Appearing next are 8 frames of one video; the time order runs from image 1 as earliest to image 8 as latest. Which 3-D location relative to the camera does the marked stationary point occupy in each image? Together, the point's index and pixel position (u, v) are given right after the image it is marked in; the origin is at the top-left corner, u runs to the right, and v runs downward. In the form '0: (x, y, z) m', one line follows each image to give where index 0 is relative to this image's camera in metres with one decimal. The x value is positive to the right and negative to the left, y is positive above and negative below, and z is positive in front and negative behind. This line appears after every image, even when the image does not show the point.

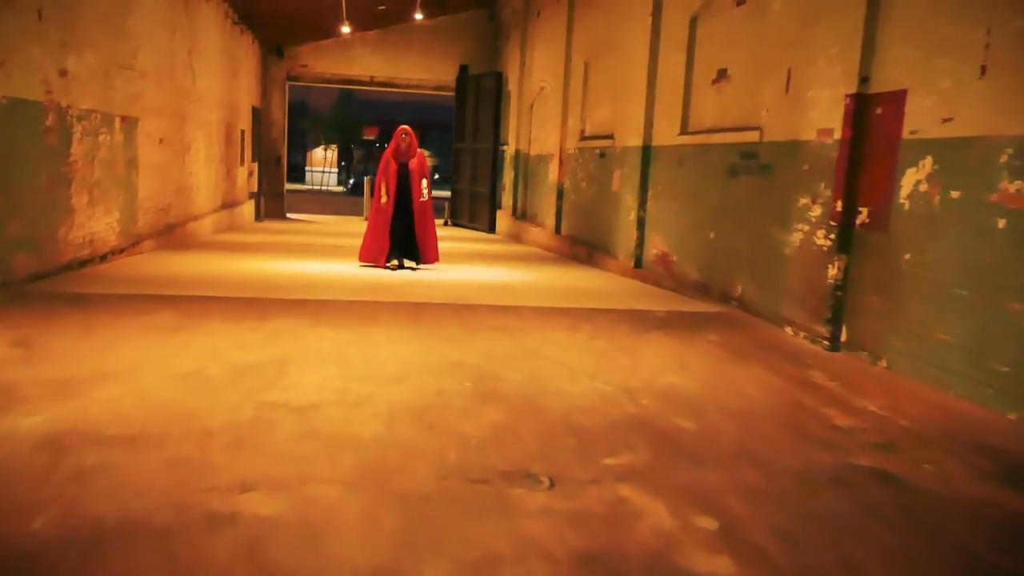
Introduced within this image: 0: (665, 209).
0: (+1.6, +0.8, +8.3) m
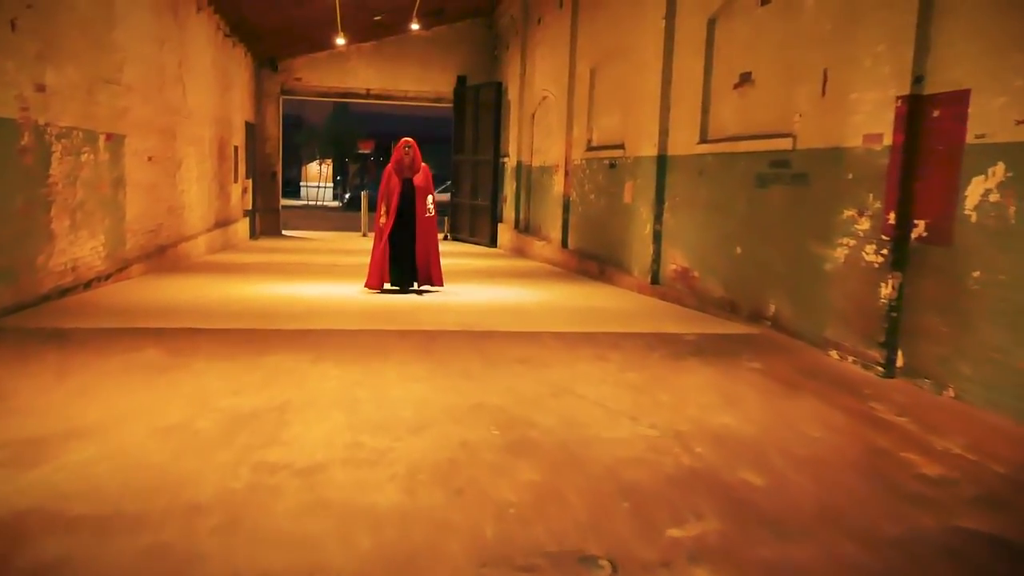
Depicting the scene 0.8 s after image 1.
0: (+1.7, +0.6, +7.8) m
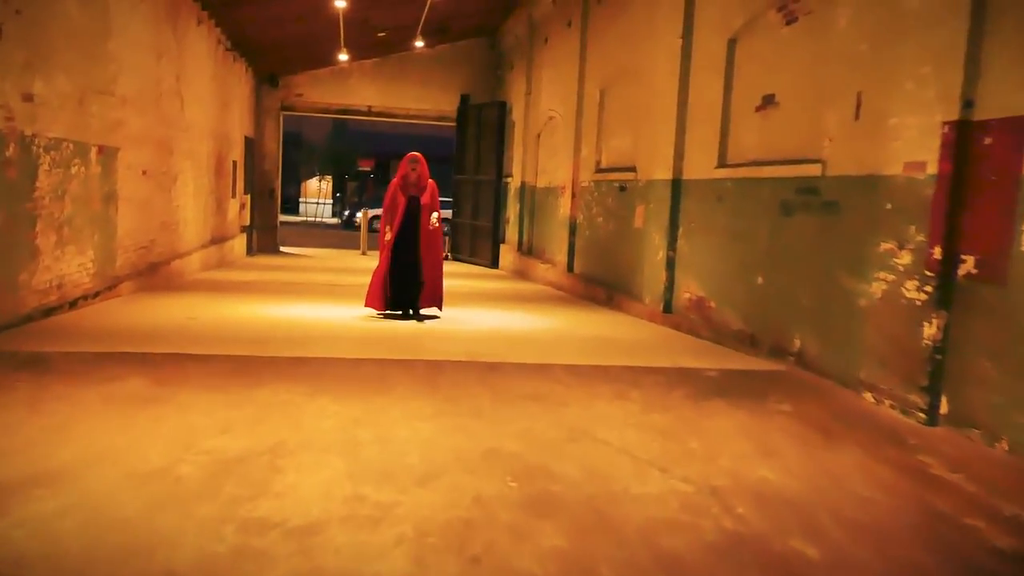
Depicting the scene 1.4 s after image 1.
0: (+1.8, +0.4, +7.5) m
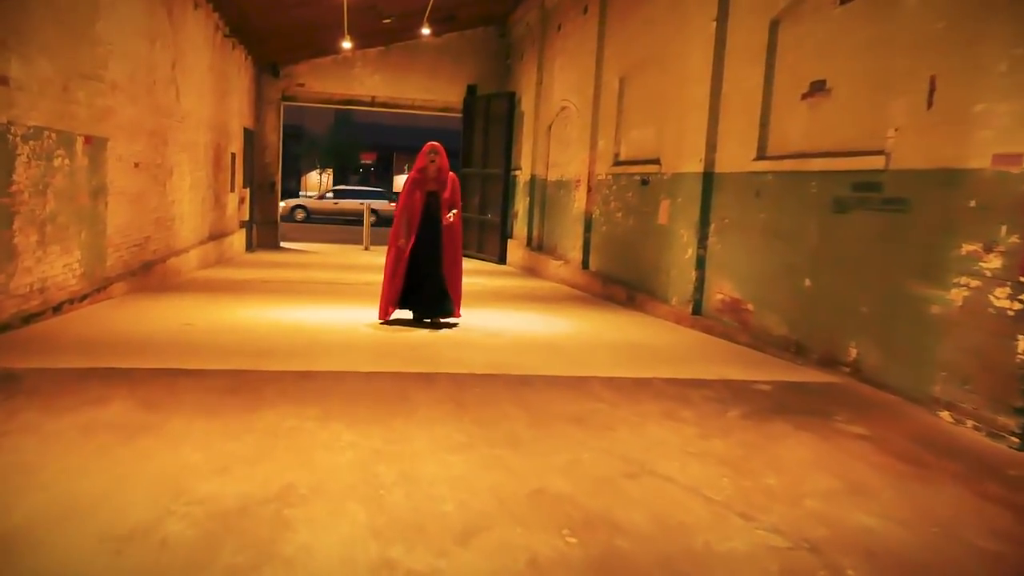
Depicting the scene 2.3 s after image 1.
0: (+1.9, +0.3, +7.0) m
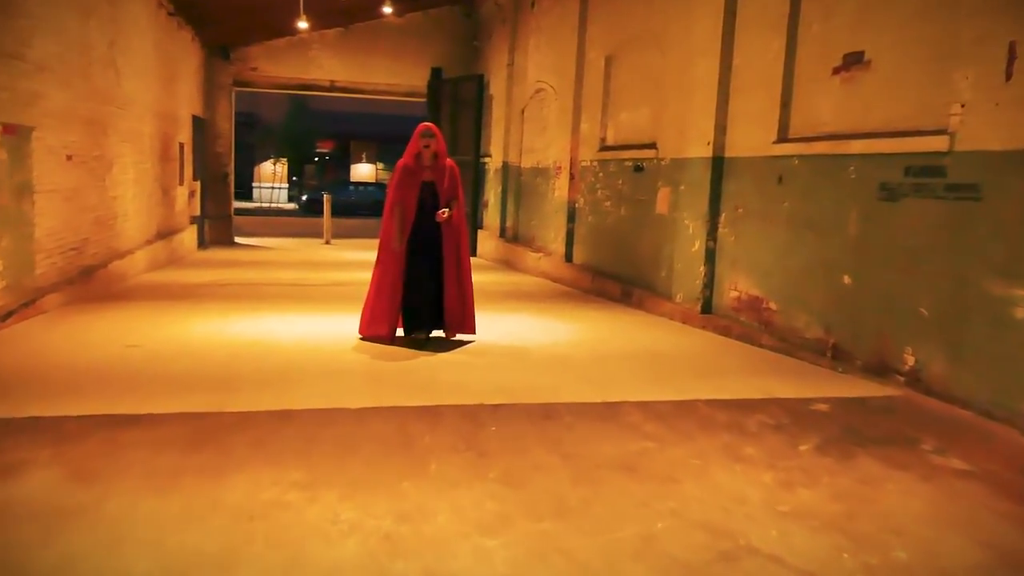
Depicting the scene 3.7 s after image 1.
0: (+1.9, +0.4, +6.3) m
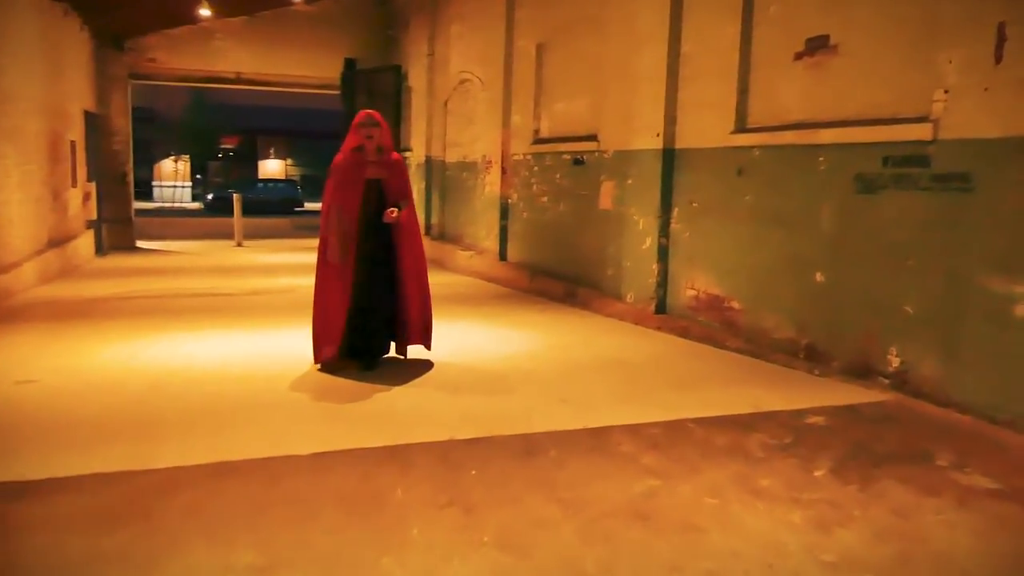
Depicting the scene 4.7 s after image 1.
0: (+1.5, +0.4, +6.0) m
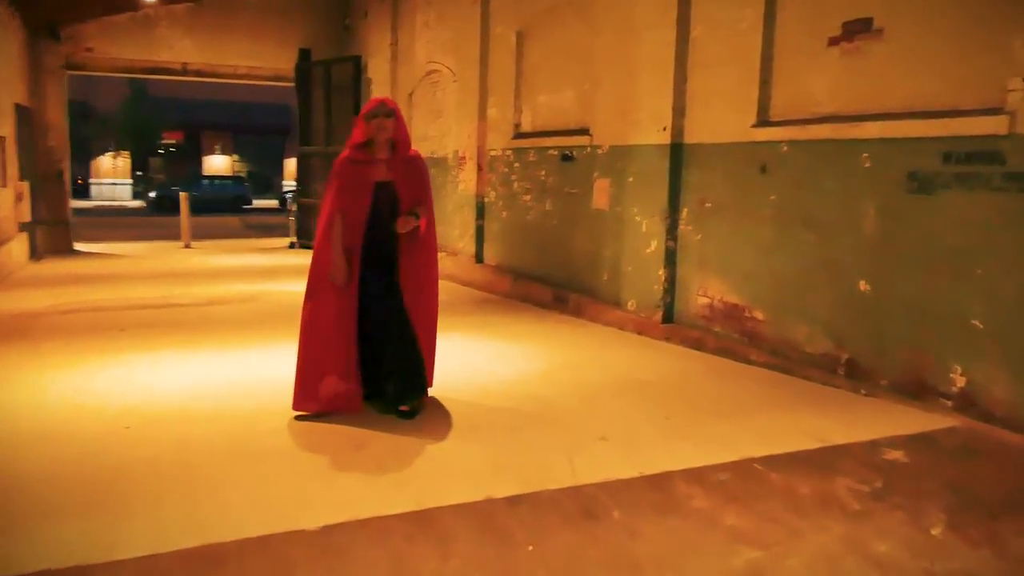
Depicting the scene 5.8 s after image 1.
0: (+1.5, +0.3, +5.5) m
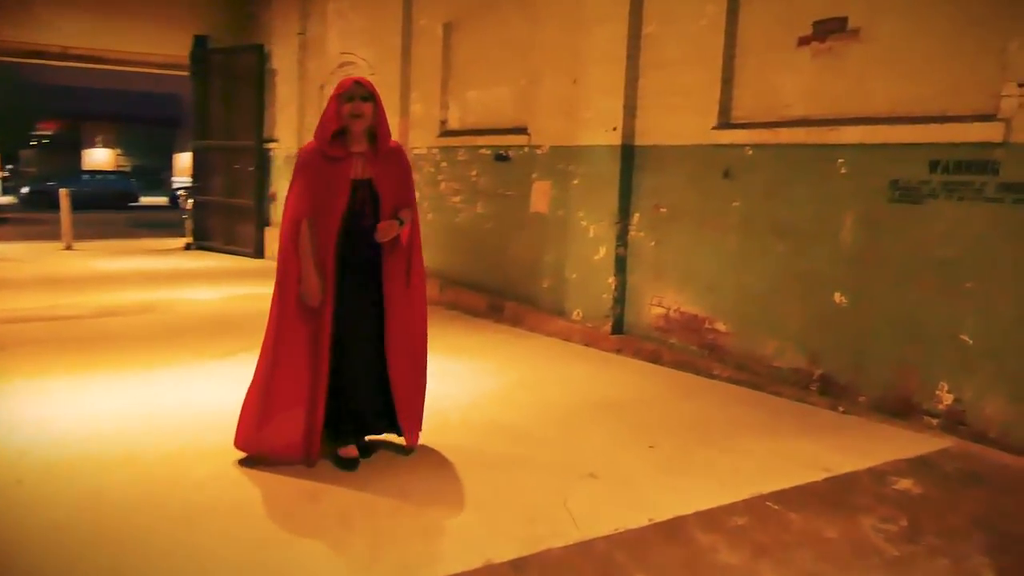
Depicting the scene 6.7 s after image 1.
0: (+1.1, +0.3, +5.2) m
